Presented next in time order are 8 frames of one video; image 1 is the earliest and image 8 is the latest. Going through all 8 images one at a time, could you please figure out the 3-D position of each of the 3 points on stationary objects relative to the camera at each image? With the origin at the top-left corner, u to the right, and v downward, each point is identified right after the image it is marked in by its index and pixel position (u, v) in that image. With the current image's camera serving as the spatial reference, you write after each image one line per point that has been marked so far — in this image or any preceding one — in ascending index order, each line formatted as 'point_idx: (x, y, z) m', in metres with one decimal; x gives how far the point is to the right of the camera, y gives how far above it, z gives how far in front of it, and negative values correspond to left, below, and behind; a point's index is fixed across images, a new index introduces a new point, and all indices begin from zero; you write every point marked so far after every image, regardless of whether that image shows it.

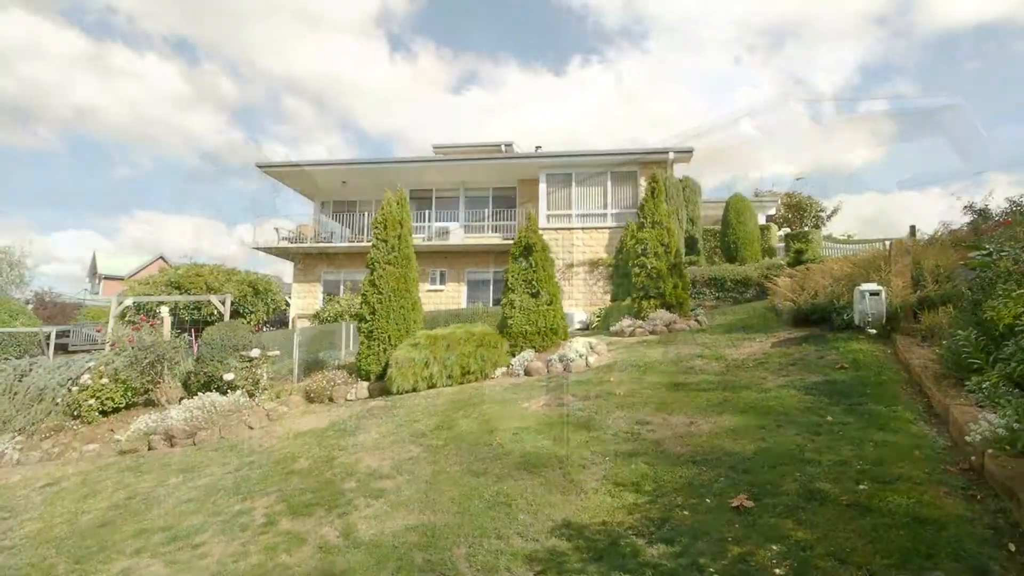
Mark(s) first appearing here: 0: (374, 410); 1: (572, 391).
0: (-2.1, -1.8, +8.4) m
1: (+0.8, -1.3, +7.4) m
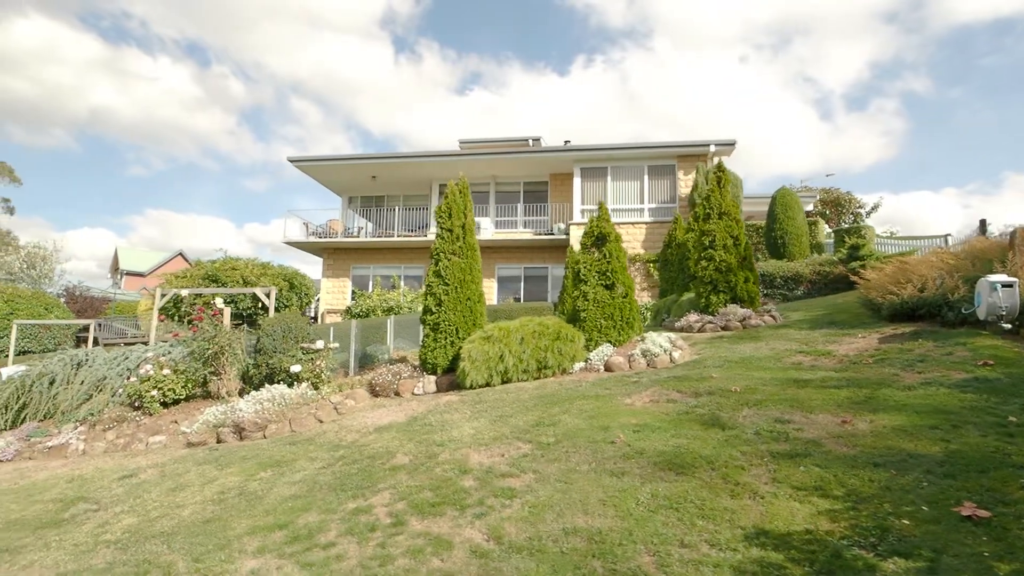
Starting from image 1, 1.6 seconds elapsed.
0: (-0.9, -1.7, +8.1) m
1: (+2.0, -1.2, +7.0) m
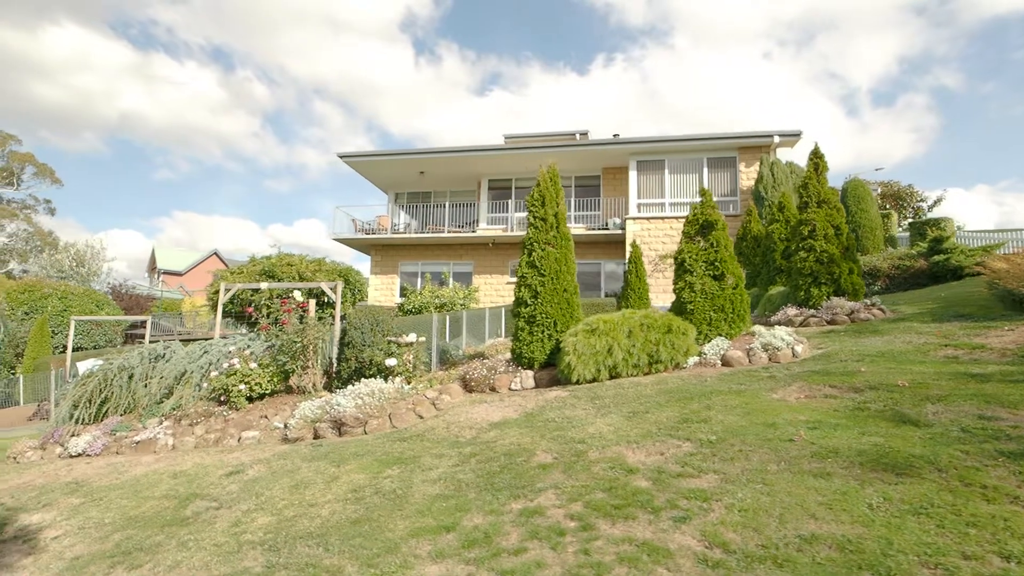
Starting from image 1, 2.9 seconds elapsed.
0: (+0.7, -1.5, +7.6) m
1: (+3.5, -1.1, +6.4) m
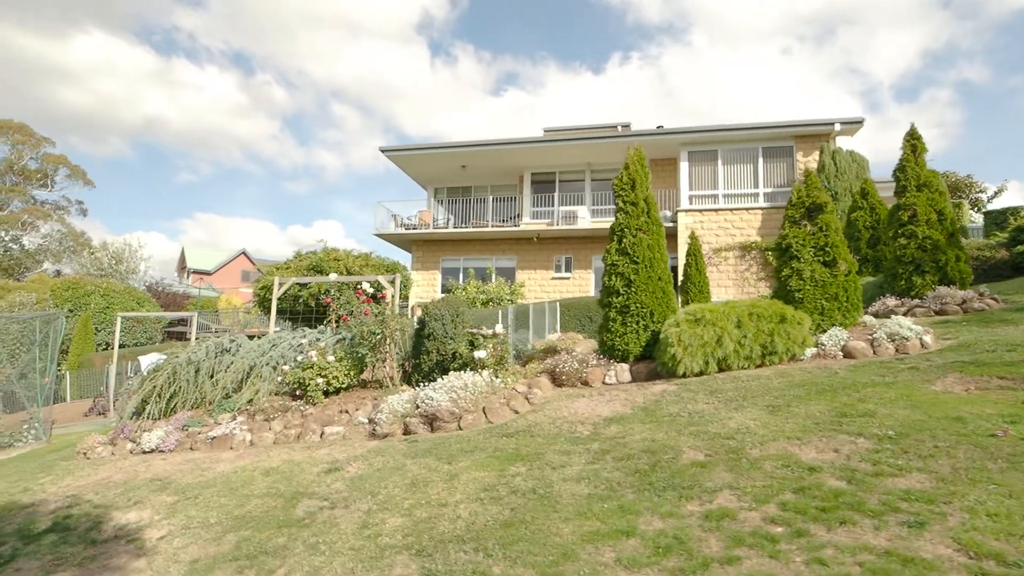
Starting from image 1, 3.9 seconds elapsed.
0: (+2.0, -1.3, +7.1) m
1: (+4.8, -0.9, +5.8) m
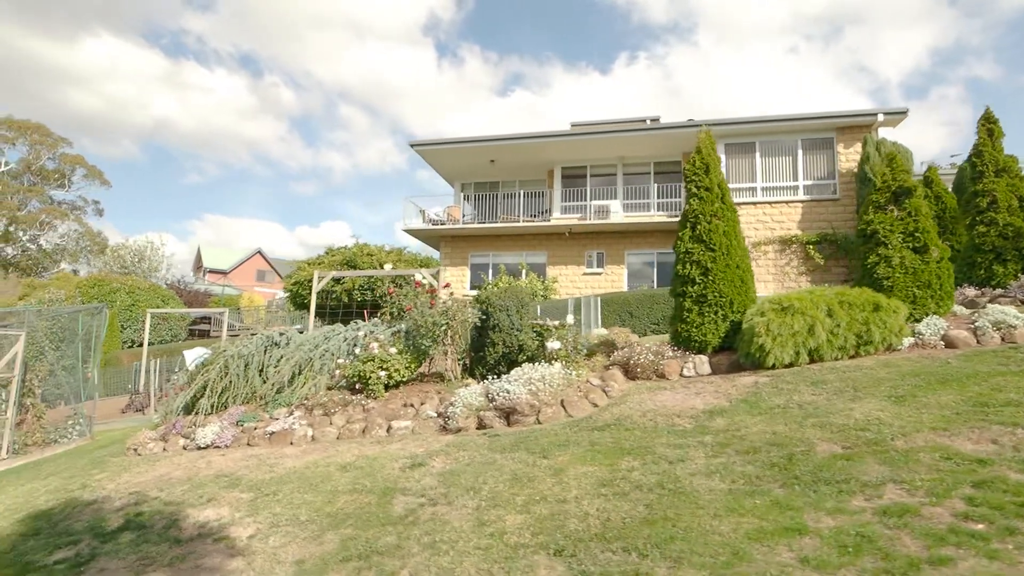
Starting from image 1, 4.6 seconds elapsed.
0: (+3.1, -1.2, +6.7) m
1: (+5.8, -0.7, +5.4) m
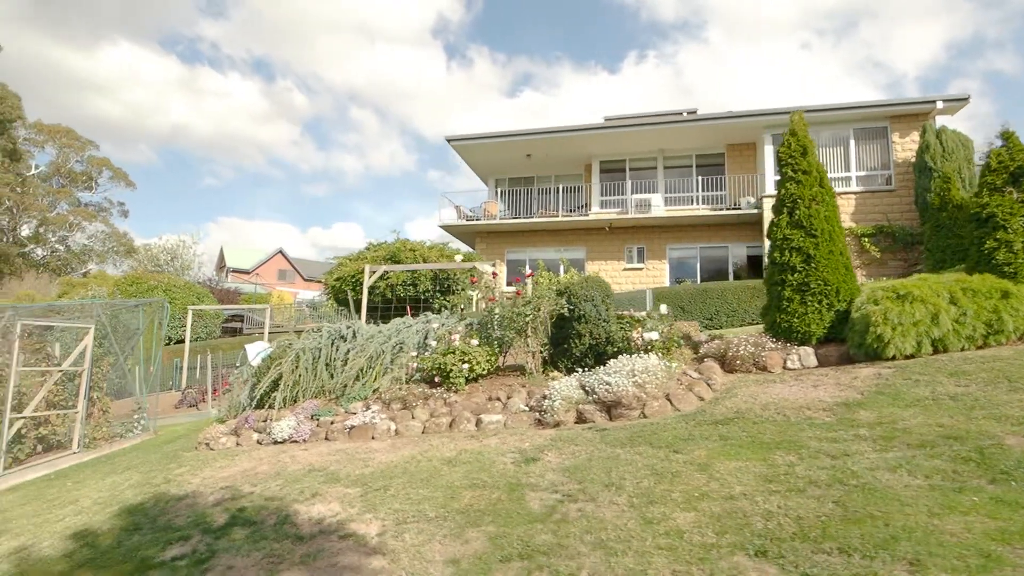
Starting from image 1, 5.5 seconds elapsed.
0: (+4.3, -1.0, +6.3) m
1: (+7.1, -0.5, +5.0) m
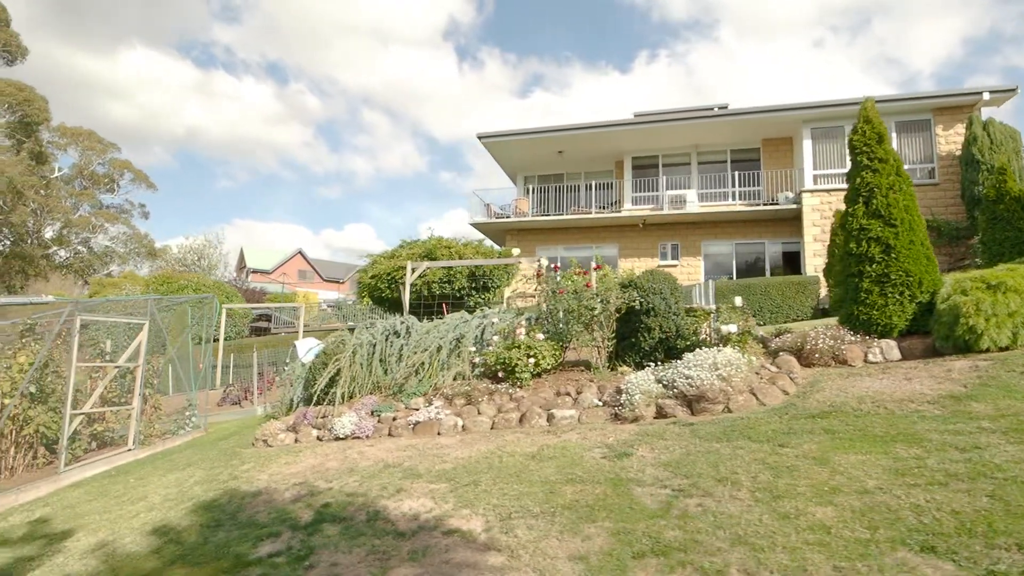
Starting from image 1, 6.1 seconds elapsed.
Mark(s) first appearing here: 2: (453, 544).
0: (+5.3, -0.9, +6.1) m
1: (+8.0, -0.4, +4.7) m
2: (-0.5, -2.0, +4.5) m
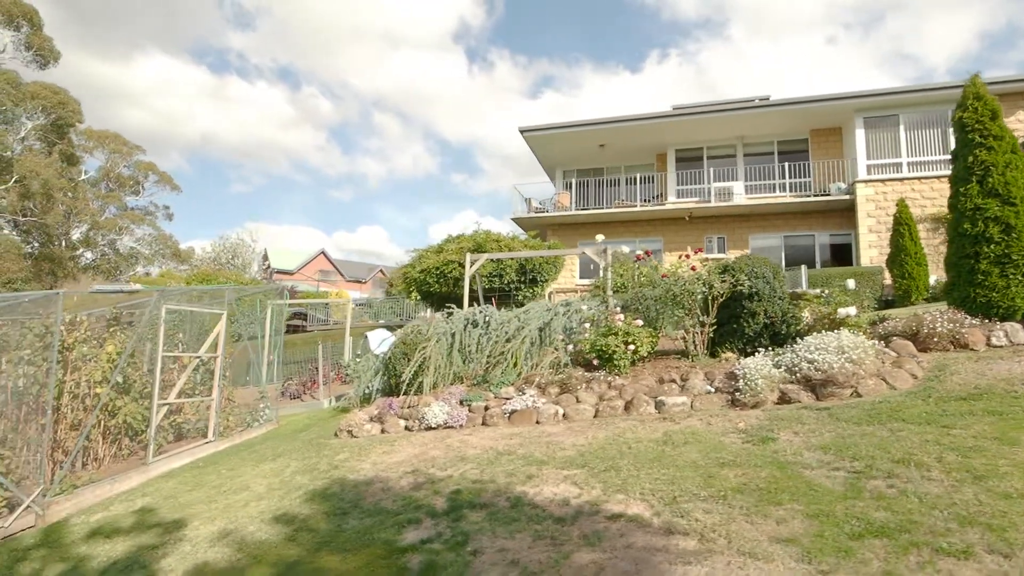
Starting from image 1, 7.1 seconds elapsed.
0: (+6.6, -0.6, +5.8) m
1: (+9.3, -0.1, +4.4) m
2: (+0.9, -1.8, +4.3) m
